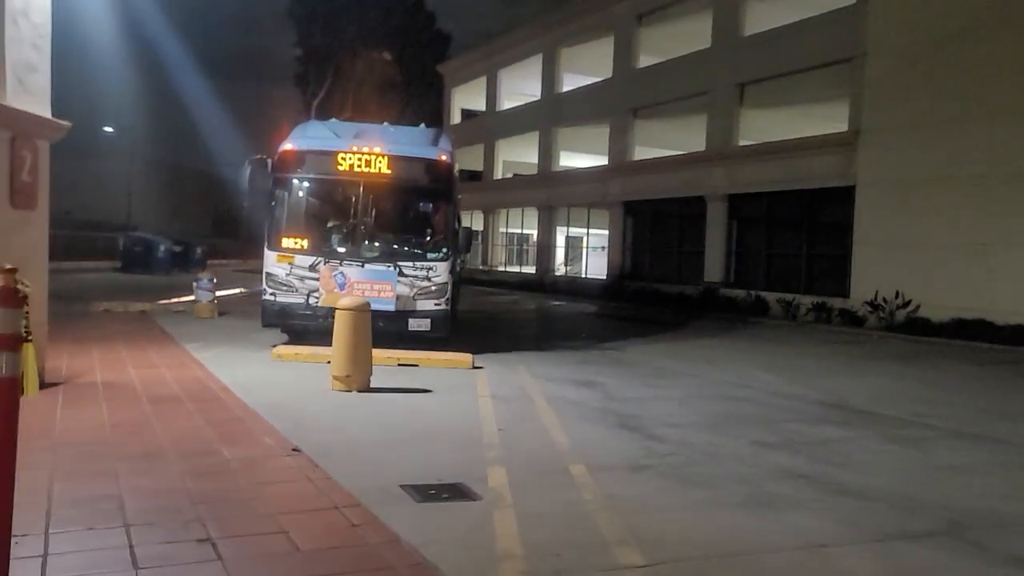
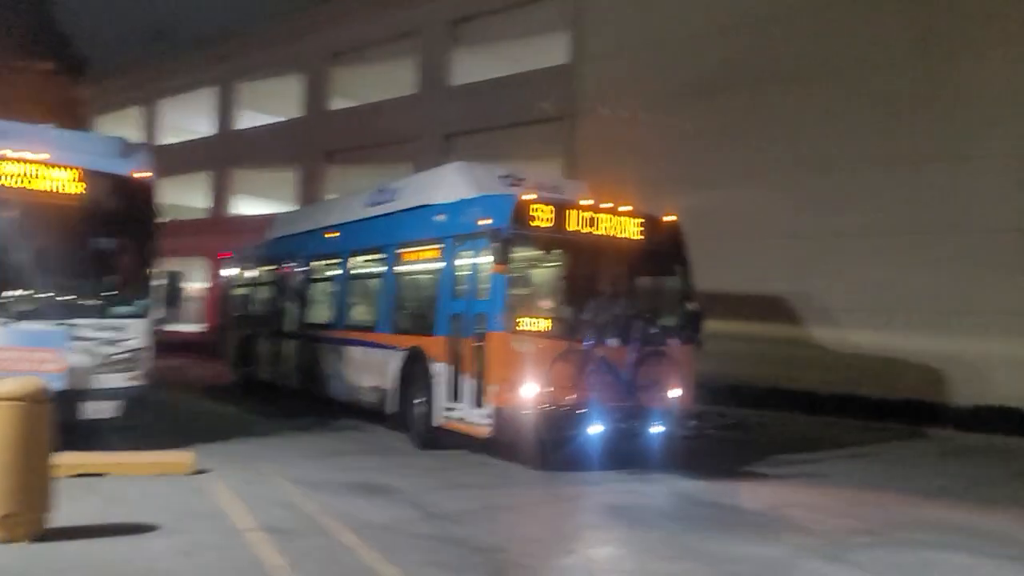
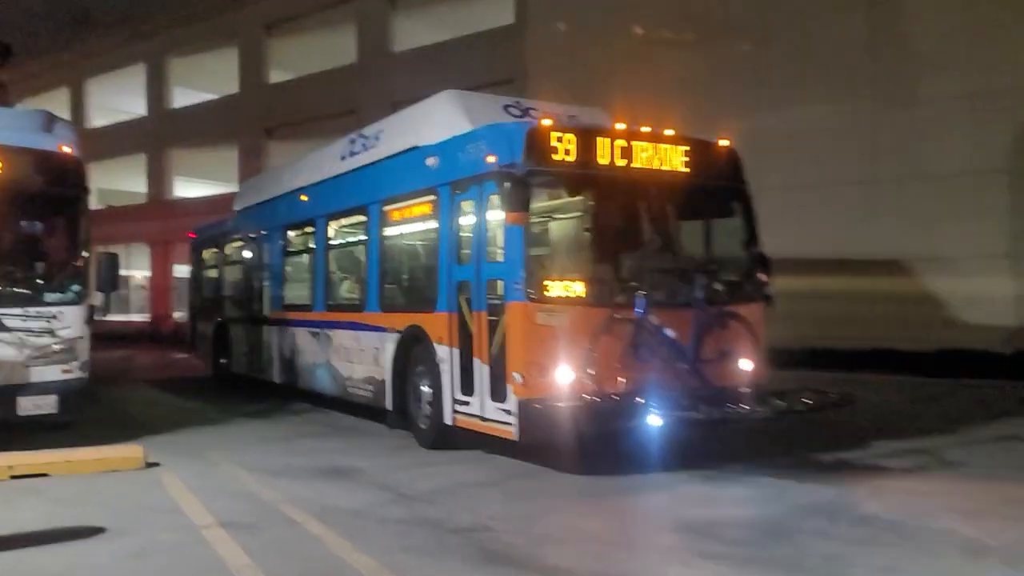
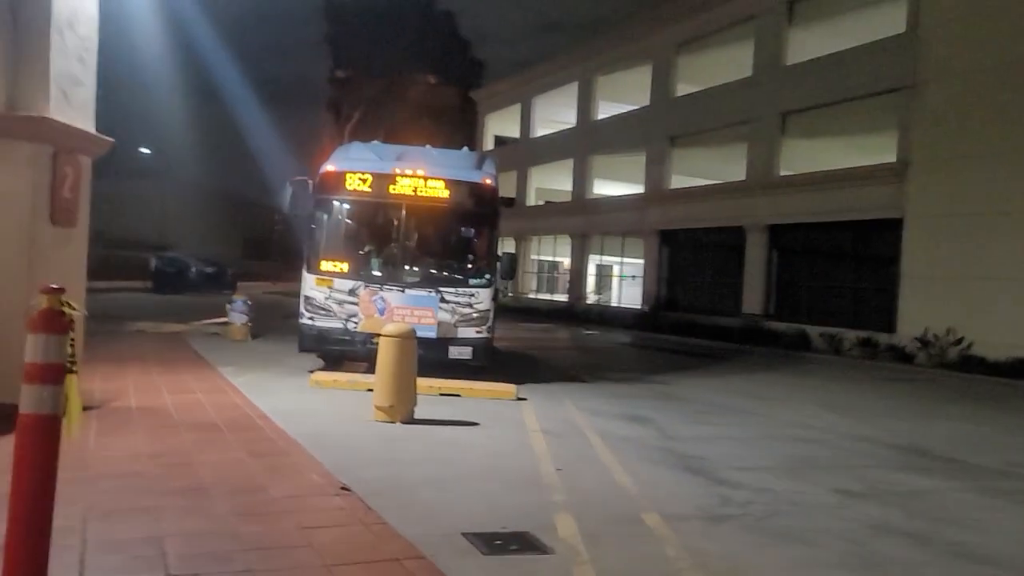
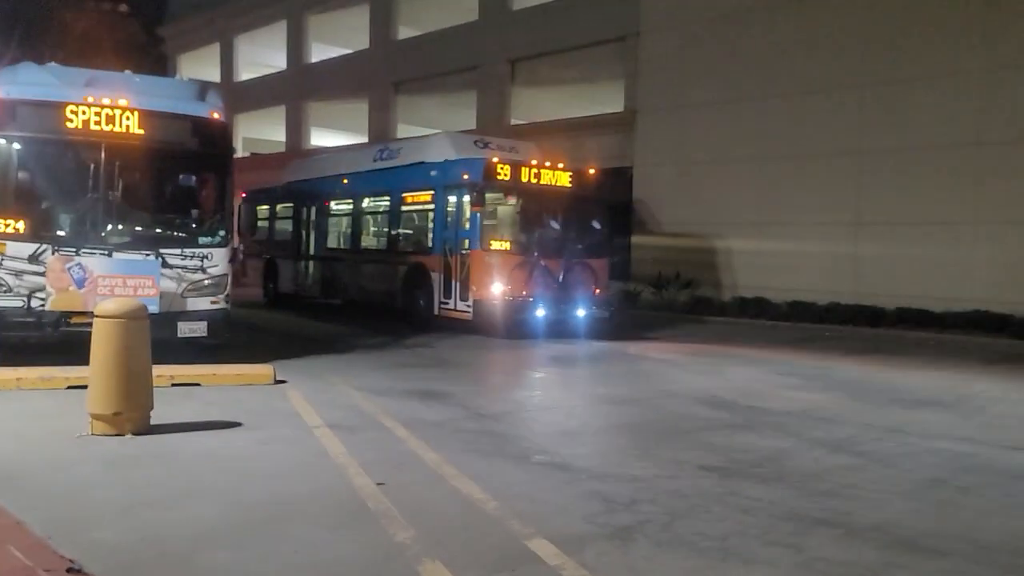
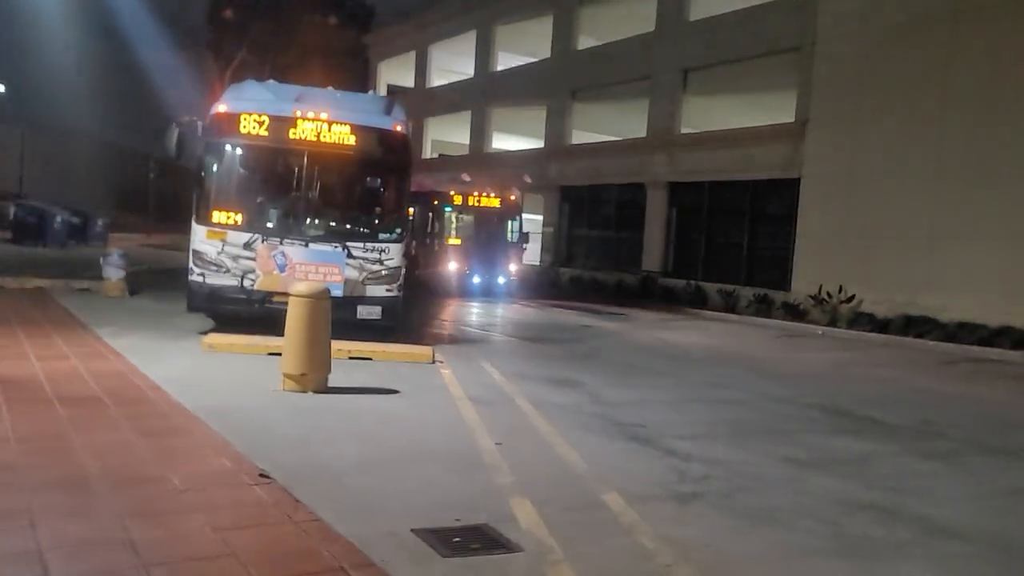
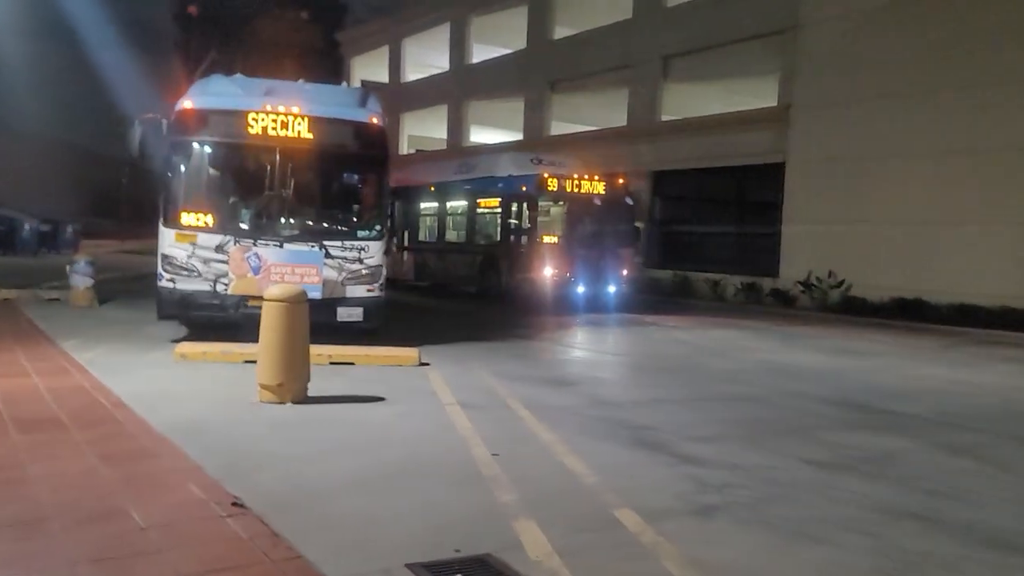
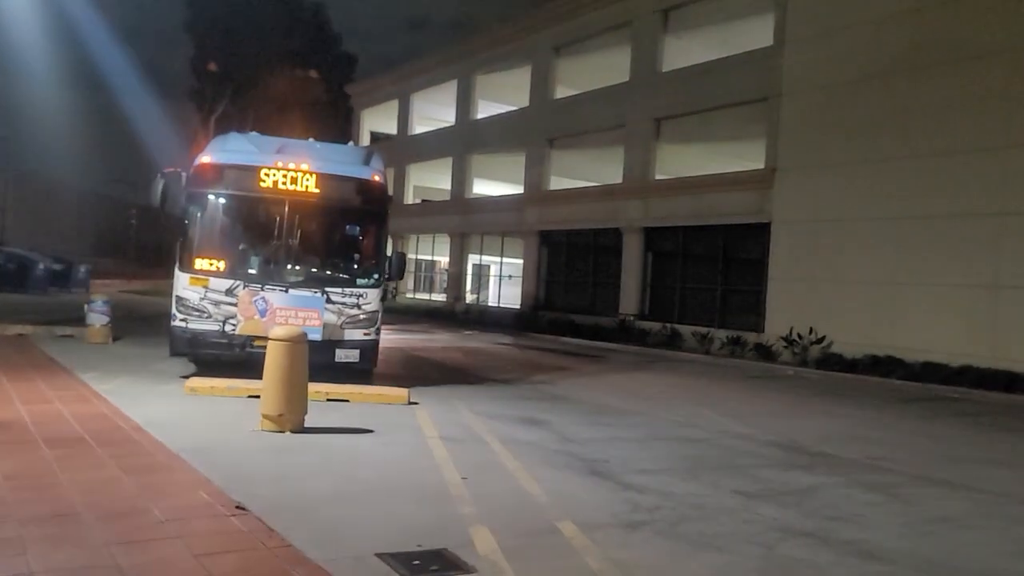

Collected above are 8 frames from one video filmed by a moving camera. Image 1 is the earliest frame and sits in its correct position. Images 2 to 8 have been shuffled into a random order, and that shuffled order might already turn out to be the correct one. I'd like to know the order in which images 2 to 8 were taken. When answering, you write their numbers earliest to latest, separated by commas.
4, 8, 6, 7, 5, 2, 3
